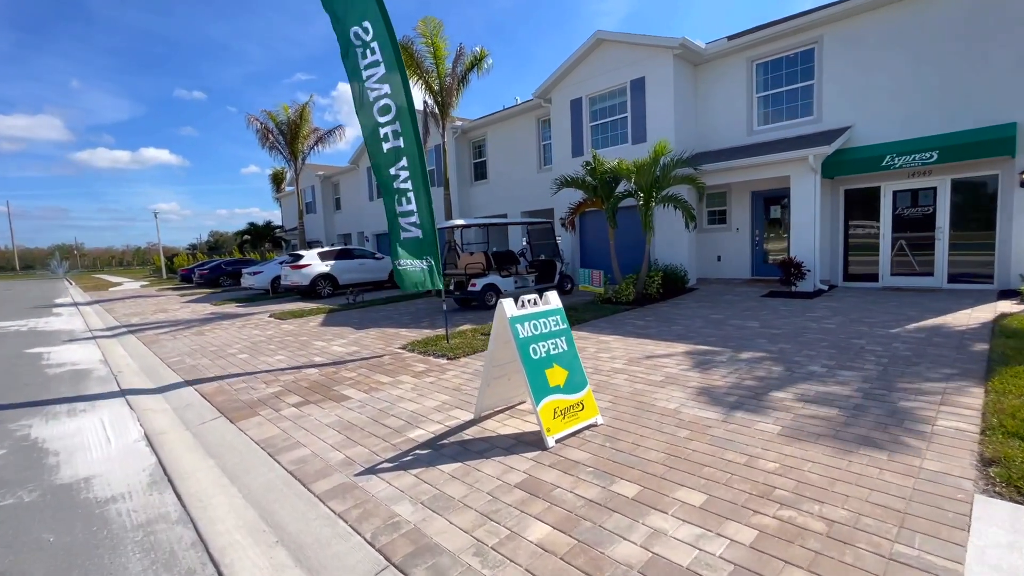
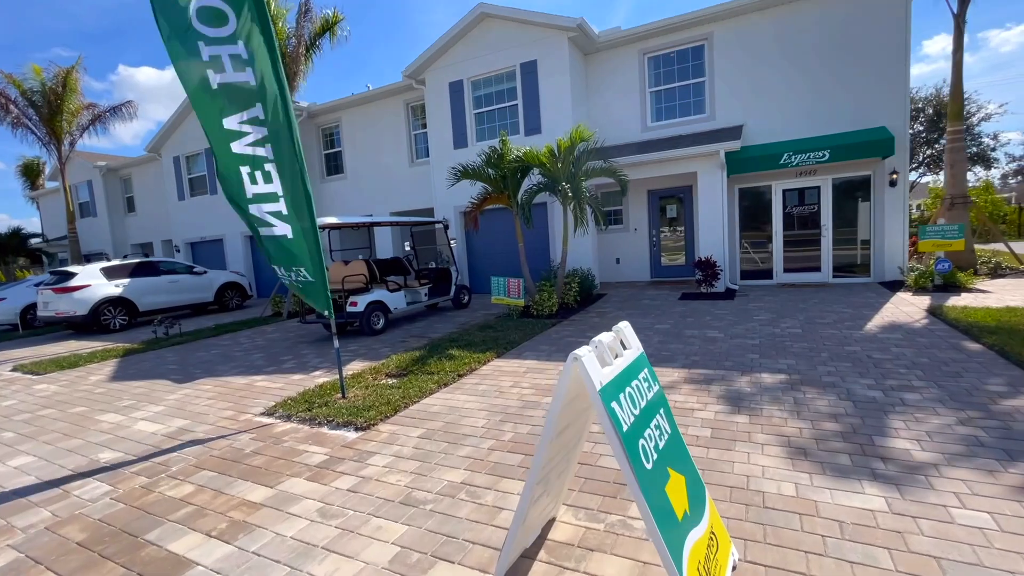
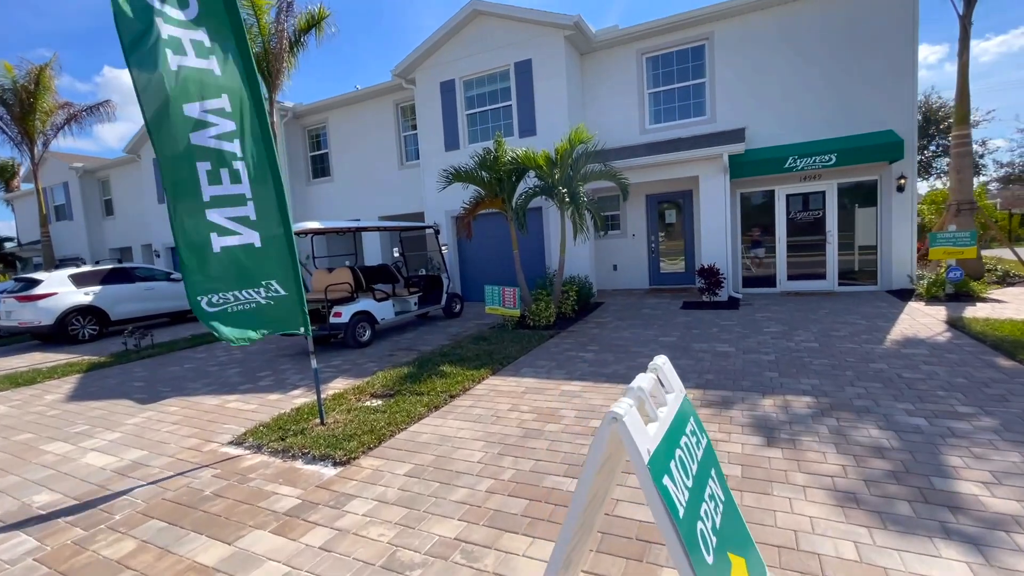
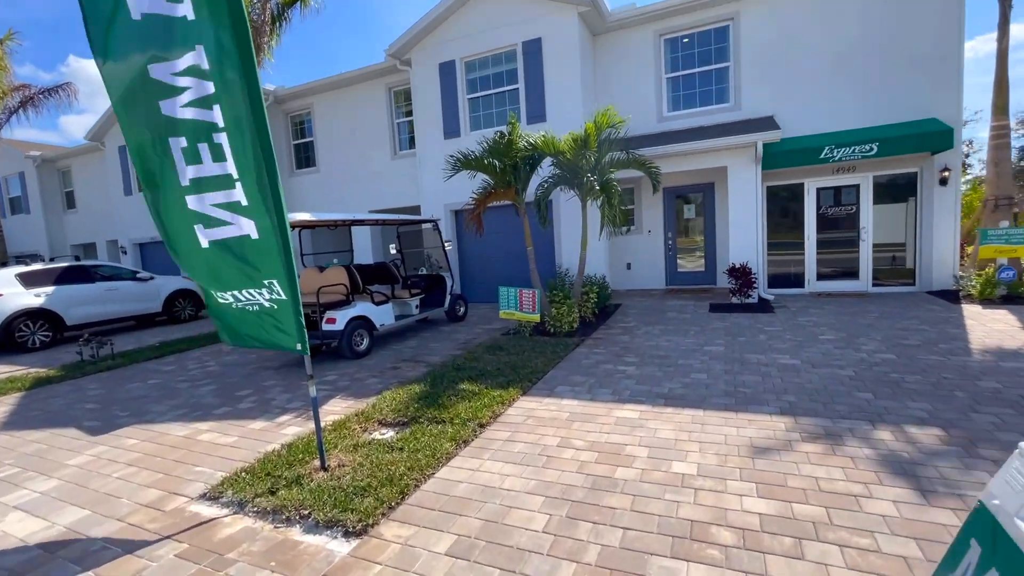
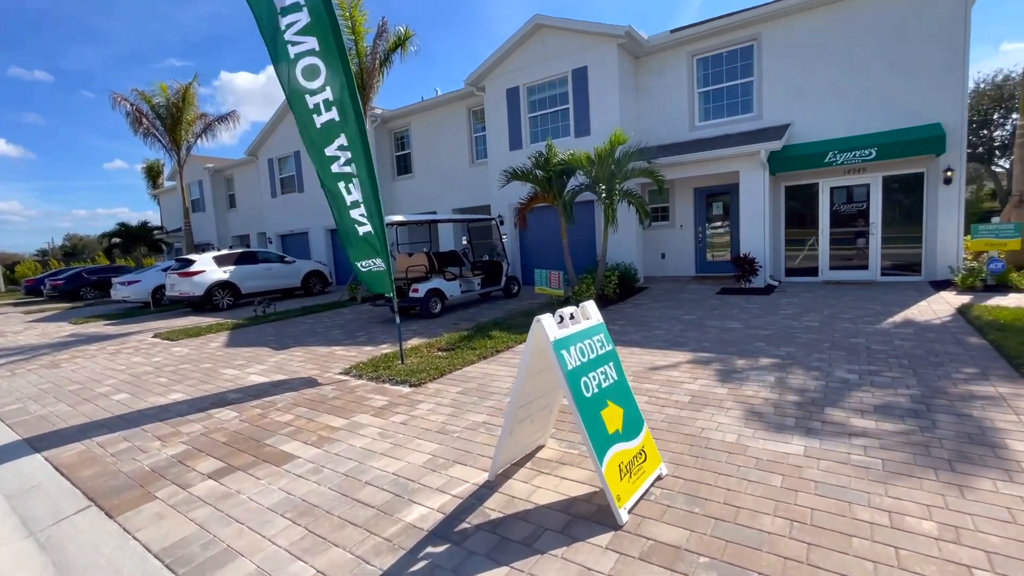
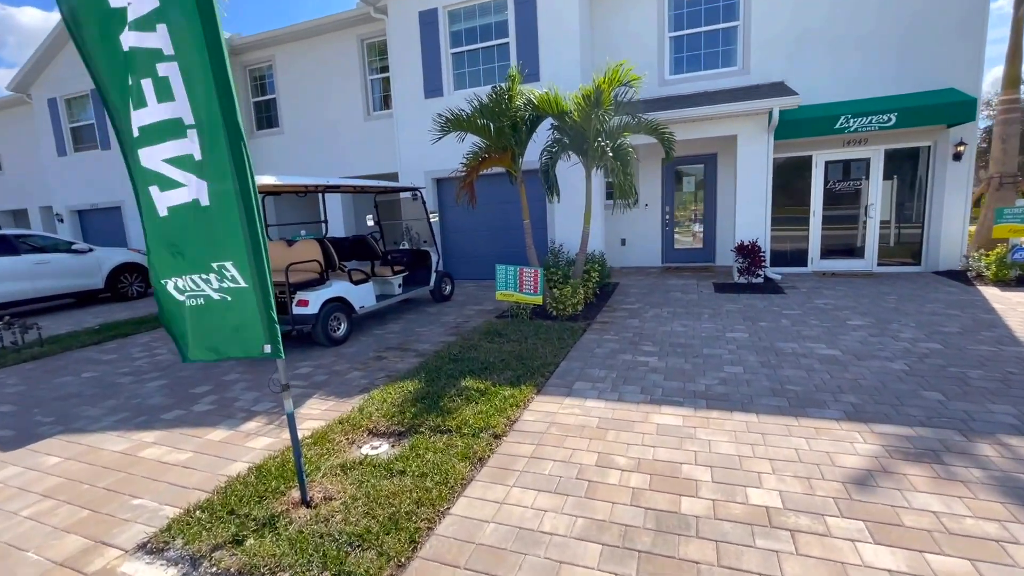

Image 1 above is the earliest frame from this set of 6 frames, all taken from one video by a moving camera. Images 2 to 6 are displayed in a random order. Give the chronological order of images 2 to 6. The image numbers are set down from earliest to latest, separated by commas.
5, 2, 3, 4, 6
